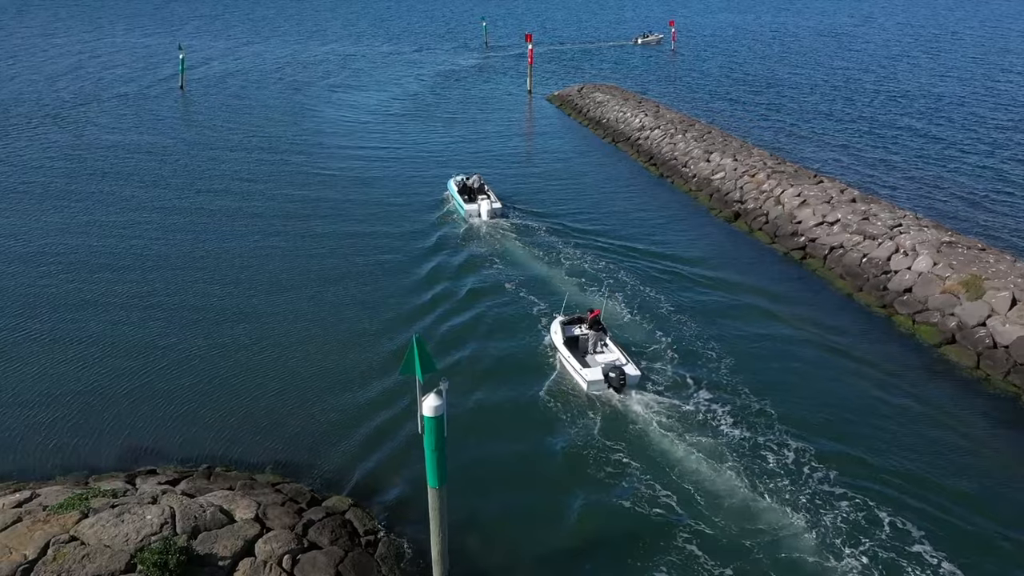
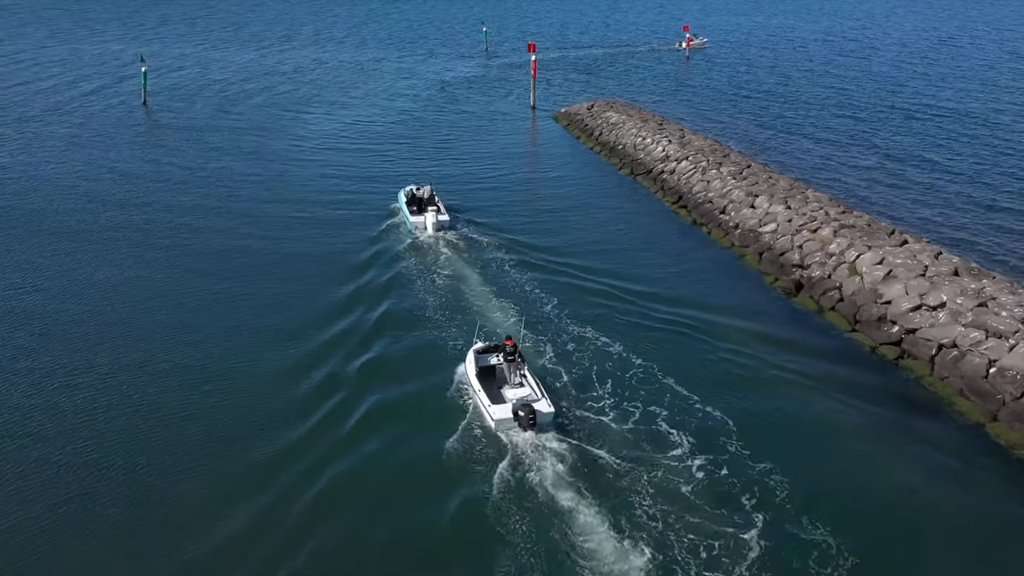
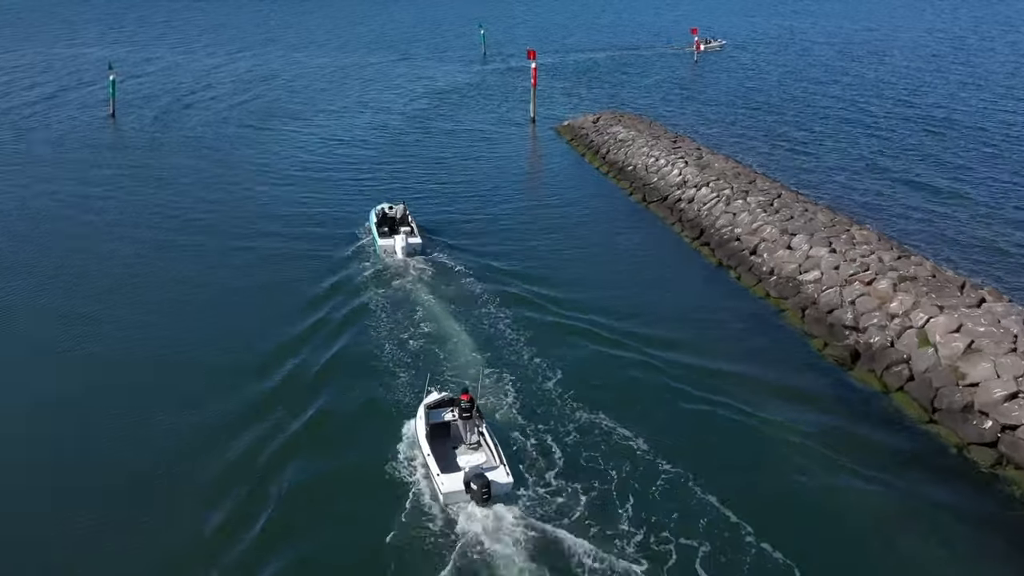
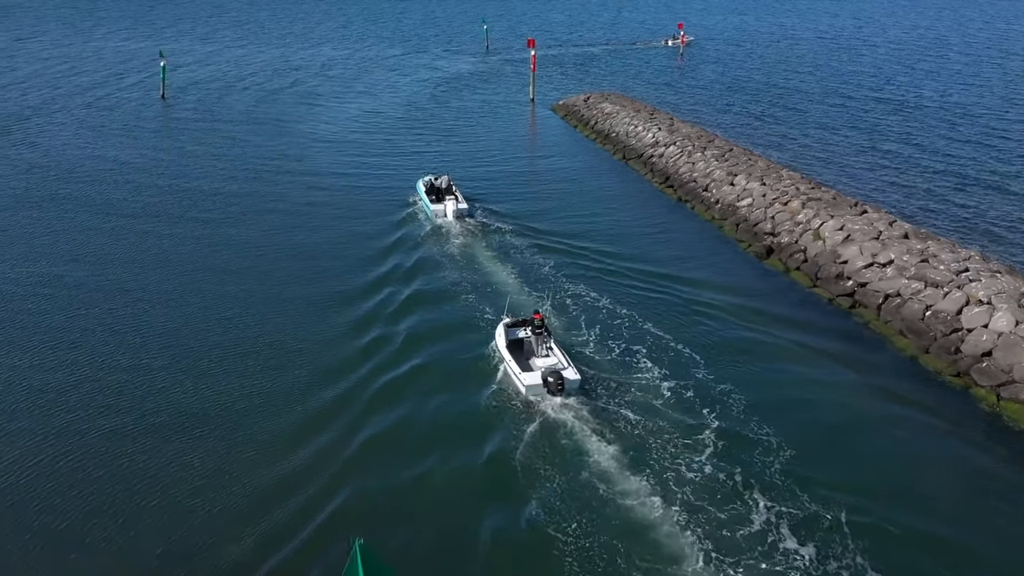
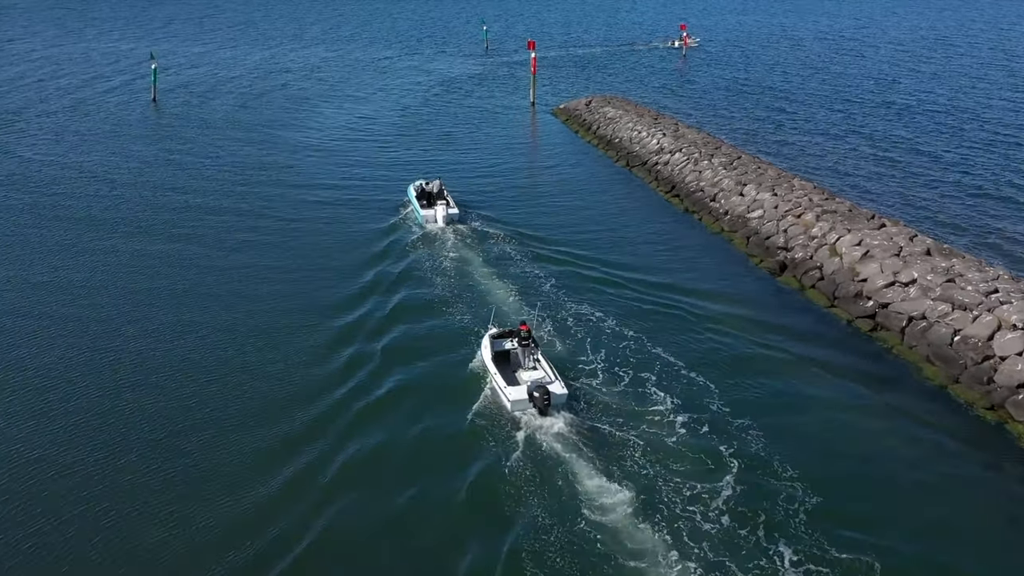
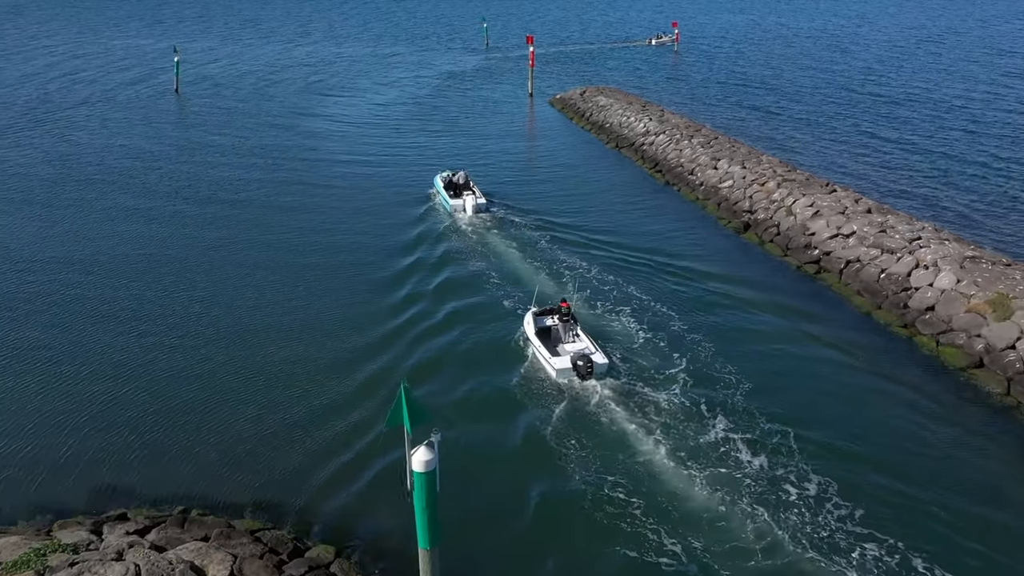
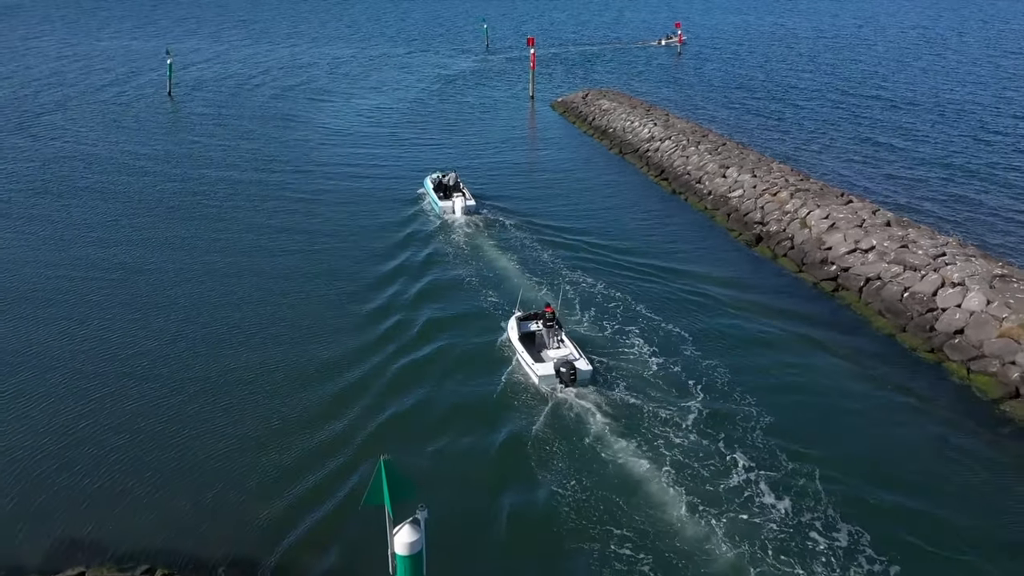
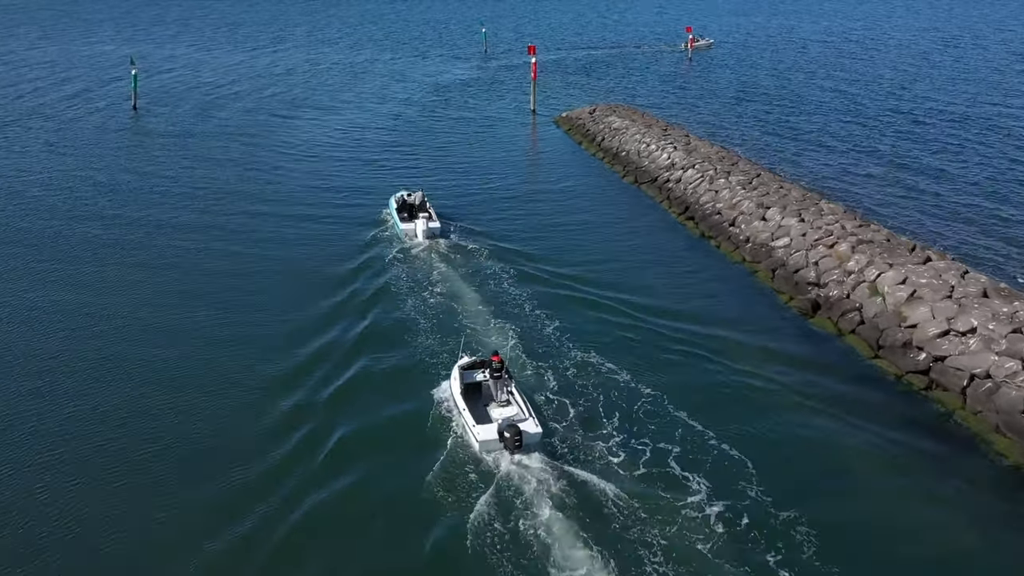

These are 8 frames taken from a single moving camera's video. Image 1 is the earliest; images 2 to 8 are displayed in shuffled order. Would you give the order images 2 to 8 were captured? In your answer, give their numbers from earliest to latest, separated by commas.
6, 7, 4, 5, 2, 8, 3
